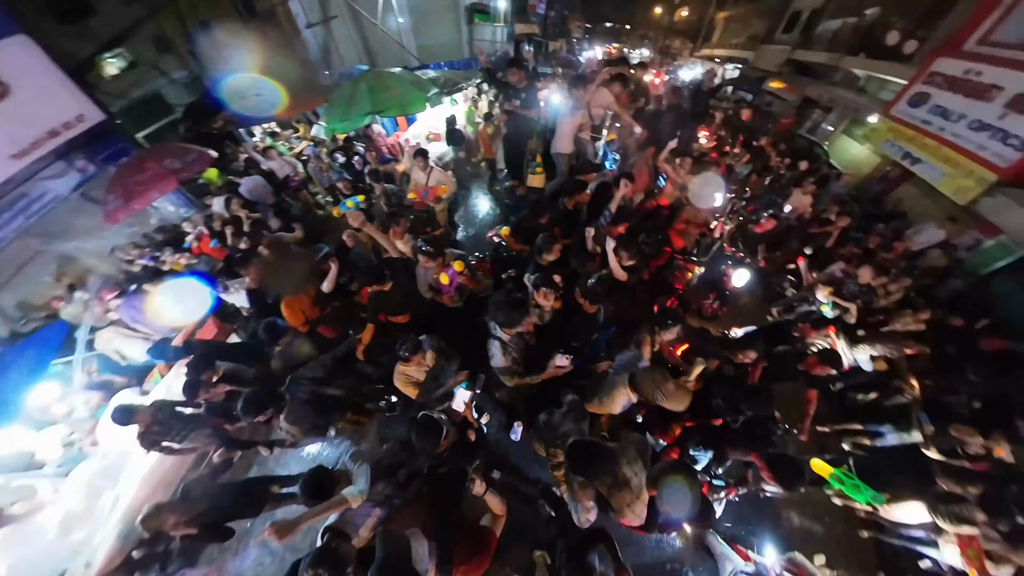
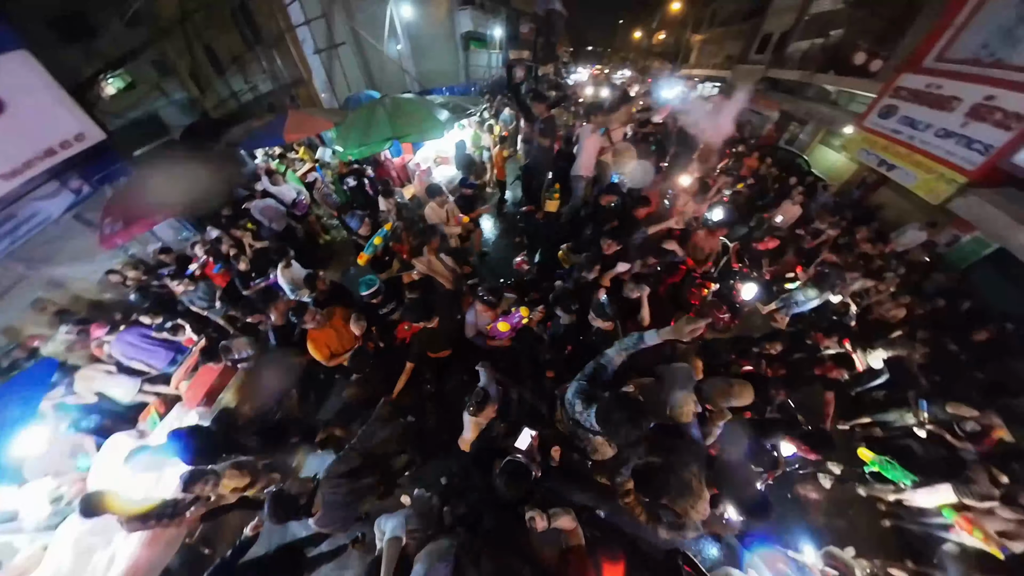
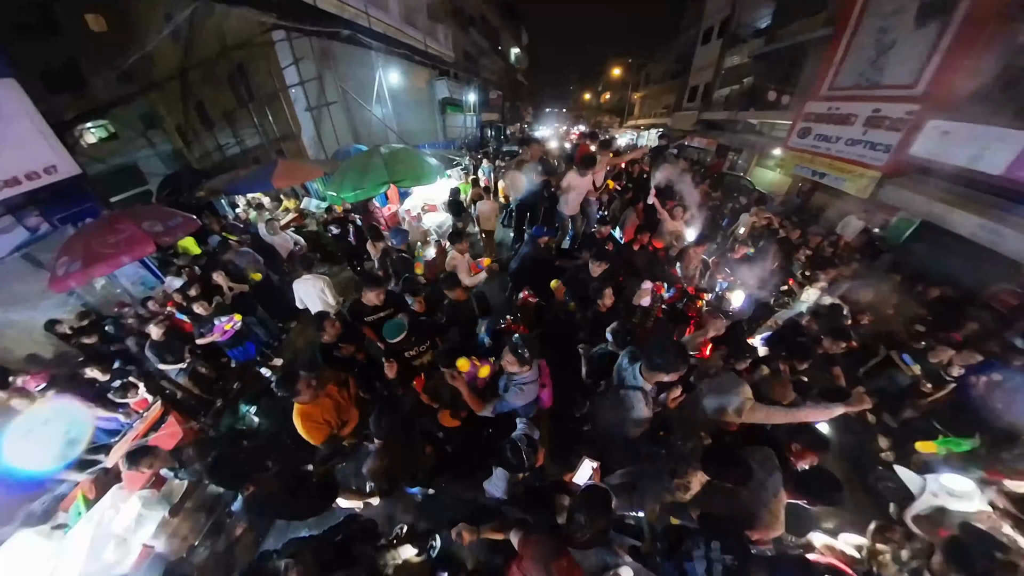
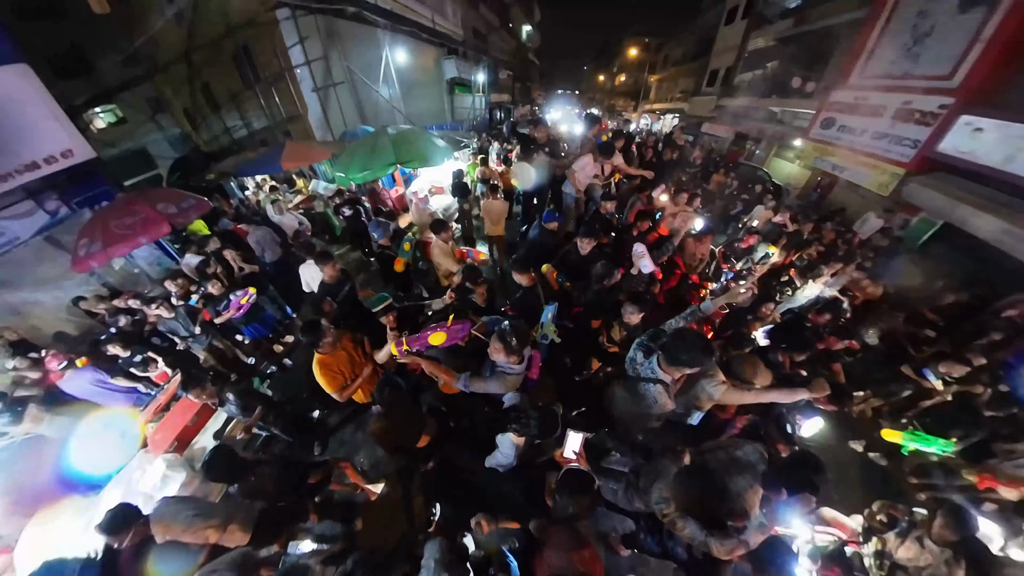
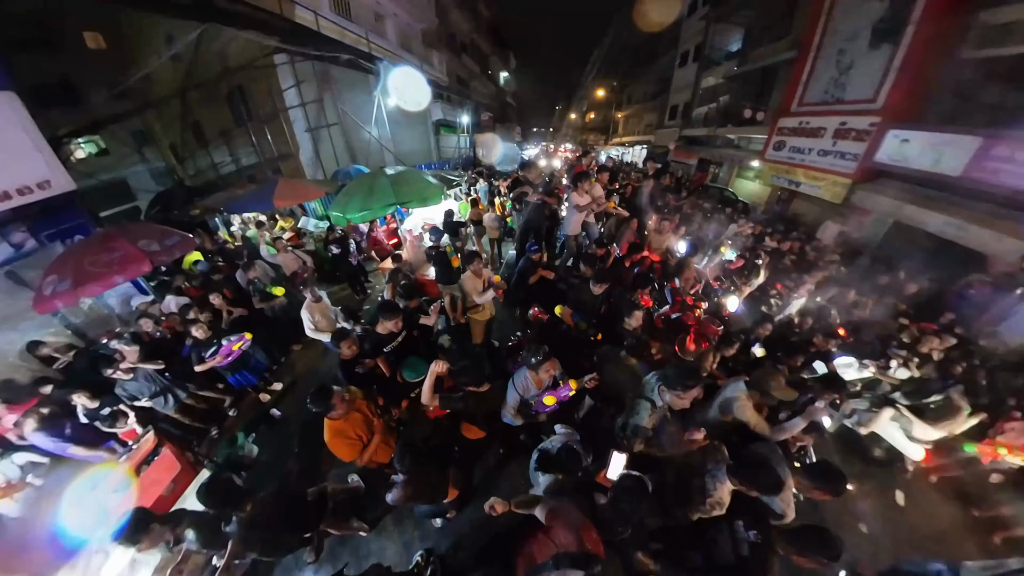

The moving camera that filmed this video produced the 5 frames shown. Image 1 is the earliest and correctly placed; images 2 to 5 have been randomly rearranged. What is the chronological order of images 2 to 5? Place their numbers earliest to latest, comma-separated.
2, 4, 3, 5
